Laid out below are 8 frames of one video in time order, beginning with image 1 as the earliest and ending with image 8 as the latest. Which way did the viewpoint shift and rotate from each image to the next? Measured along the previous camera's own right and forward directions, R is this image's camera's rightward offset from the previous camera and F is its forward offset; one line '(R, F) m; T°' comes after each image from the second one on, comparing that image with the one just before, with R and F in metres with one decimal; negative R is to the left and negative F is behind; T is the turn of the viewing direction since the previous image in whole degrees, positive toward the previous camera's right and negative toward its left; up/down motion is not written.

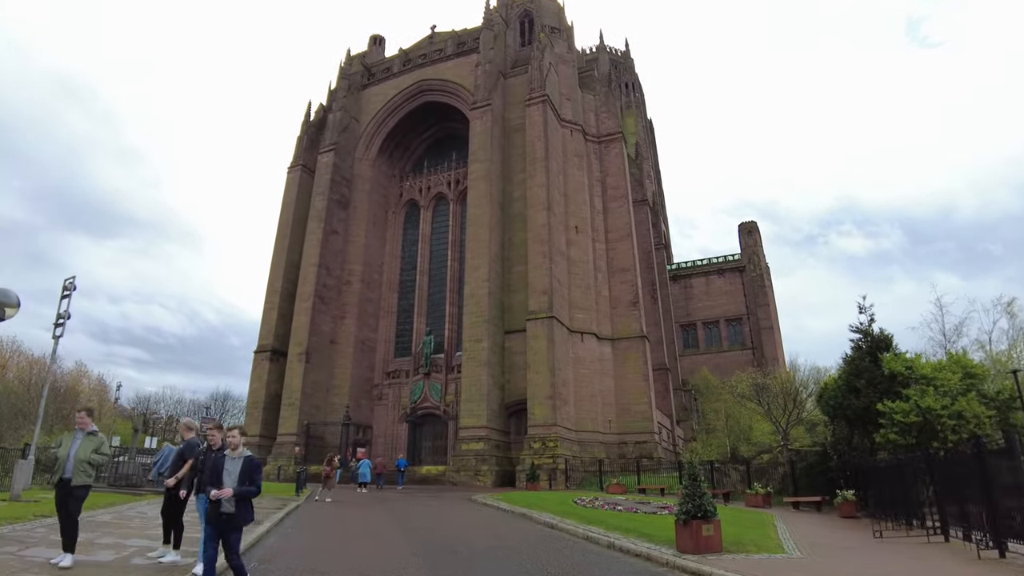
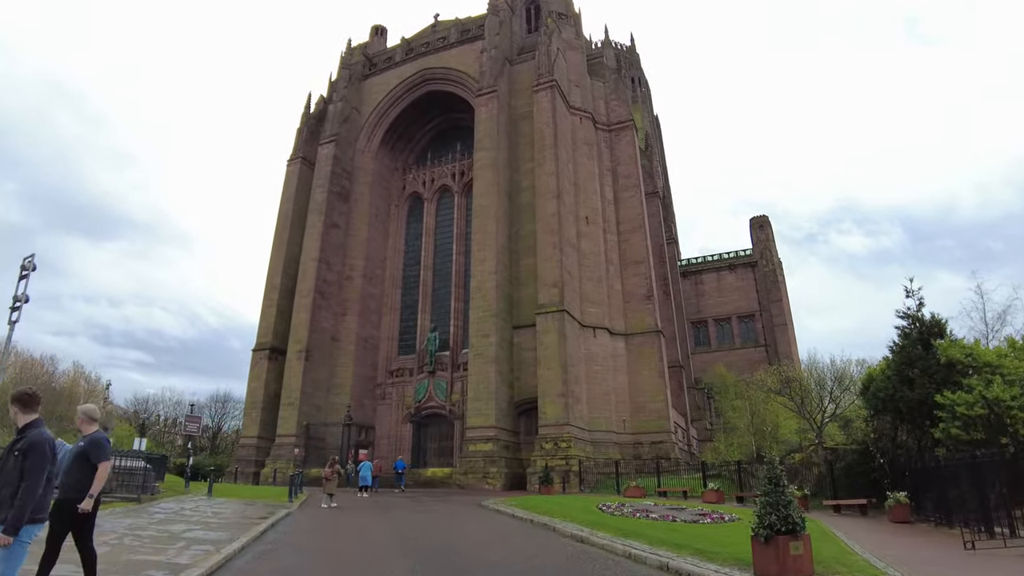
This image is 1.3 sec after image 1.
(-0.2, +1.4) m; 0°
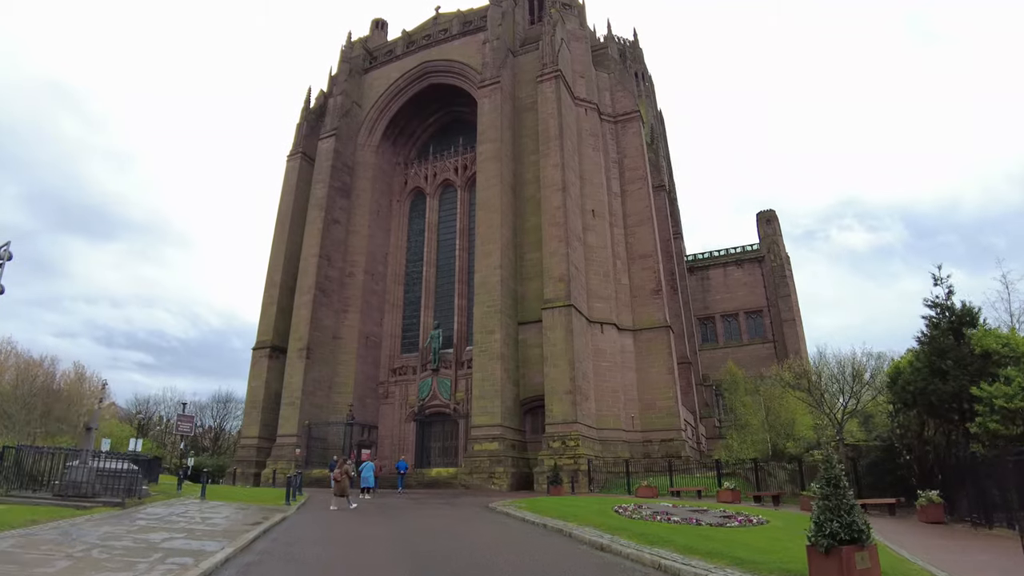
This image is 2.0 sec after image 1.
(-0.1, +0.7) m; 0°
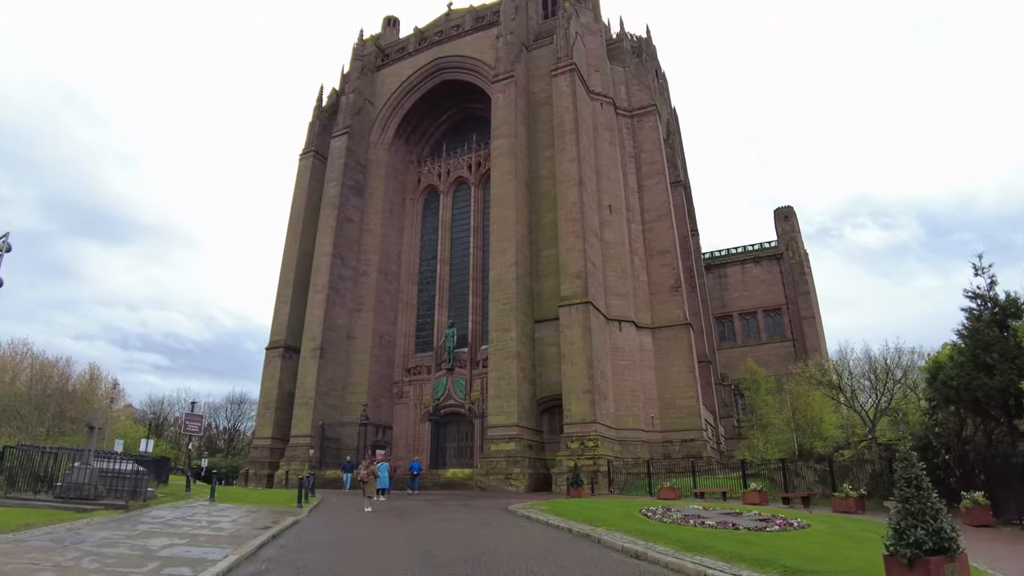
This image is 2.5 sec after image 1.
(-0.1, +0.5) m; -1°
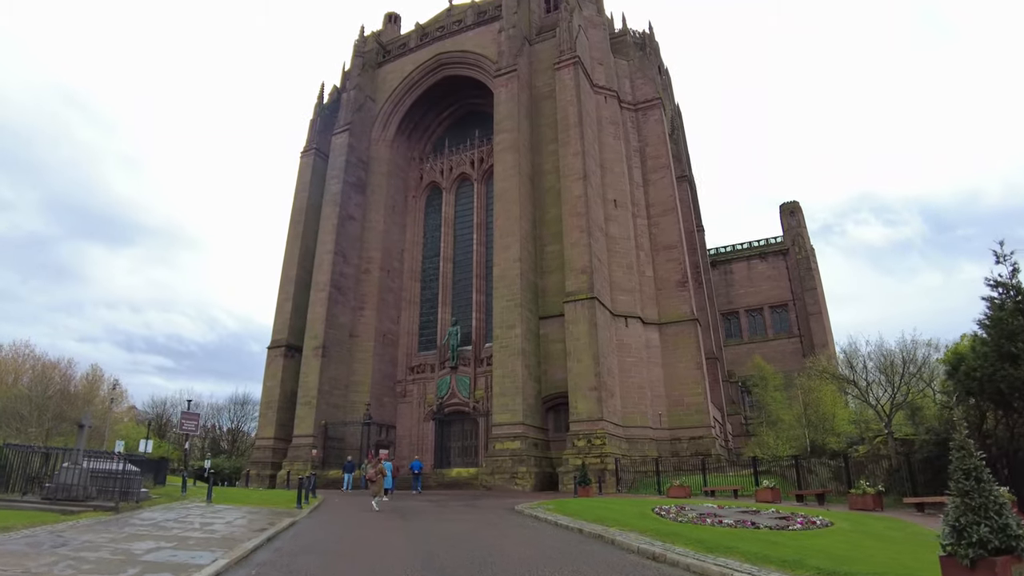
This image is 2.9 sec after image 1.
(0.0, +0.4) m; 0°
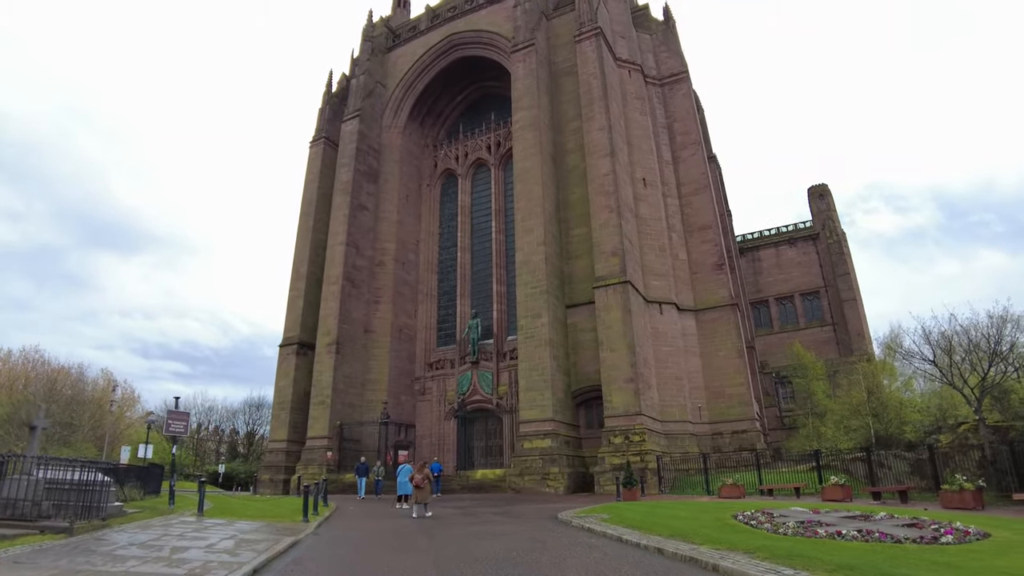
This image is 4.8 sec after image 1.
(-0.4, +1.8) m; -1°
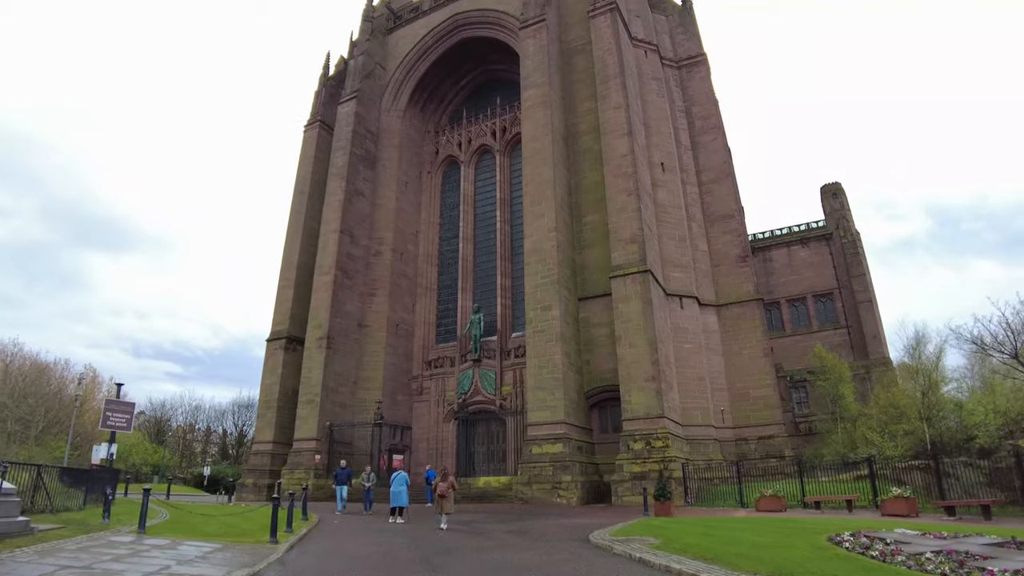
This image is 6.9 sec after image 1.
(-0.4, +2.0) m; 0°
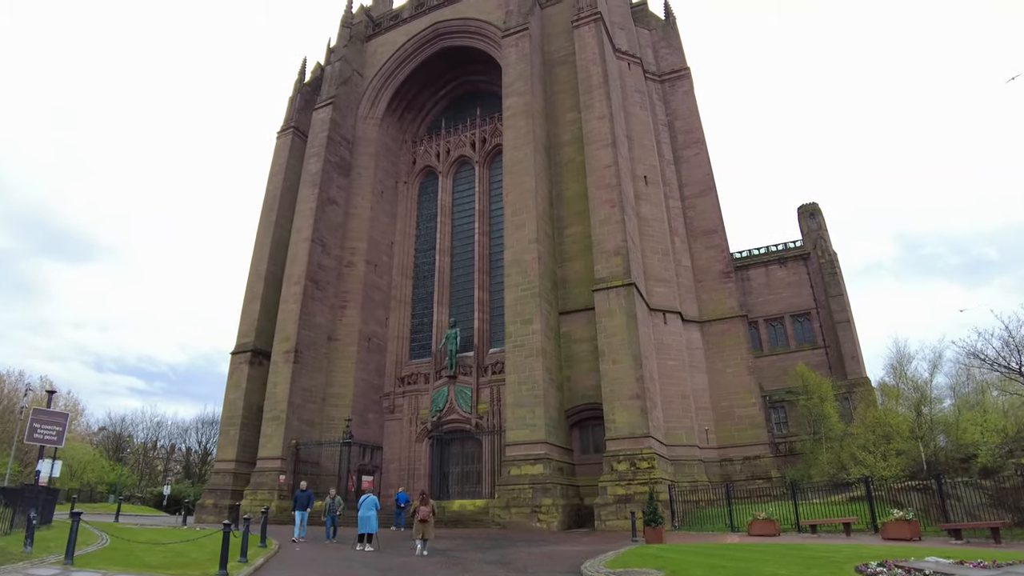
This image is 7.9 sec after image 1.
(-0.2, +0.9) m; +2°
